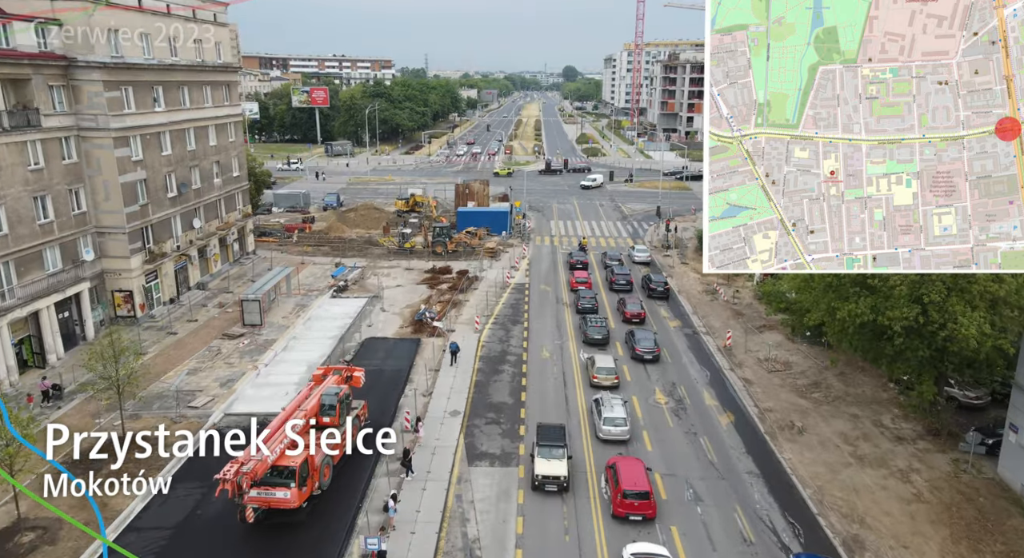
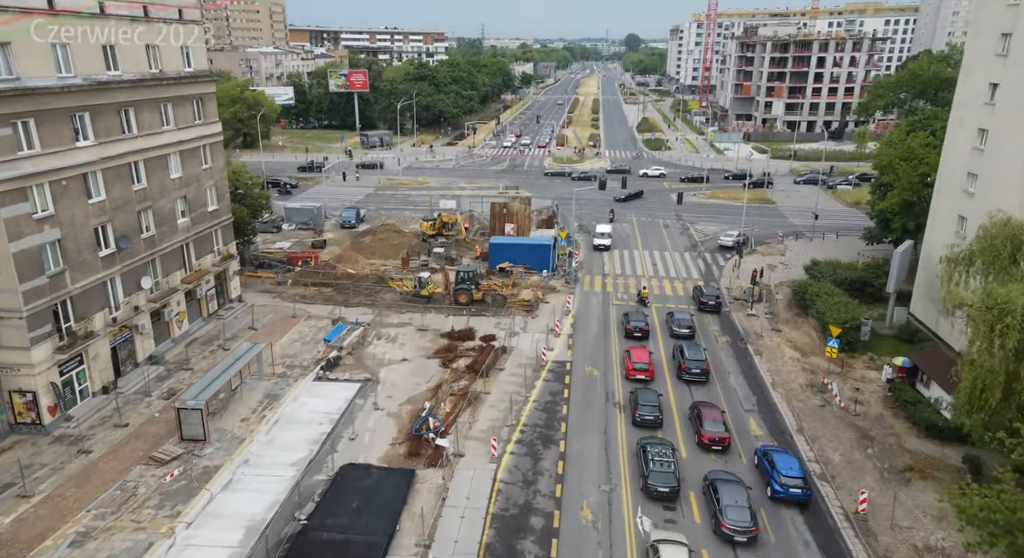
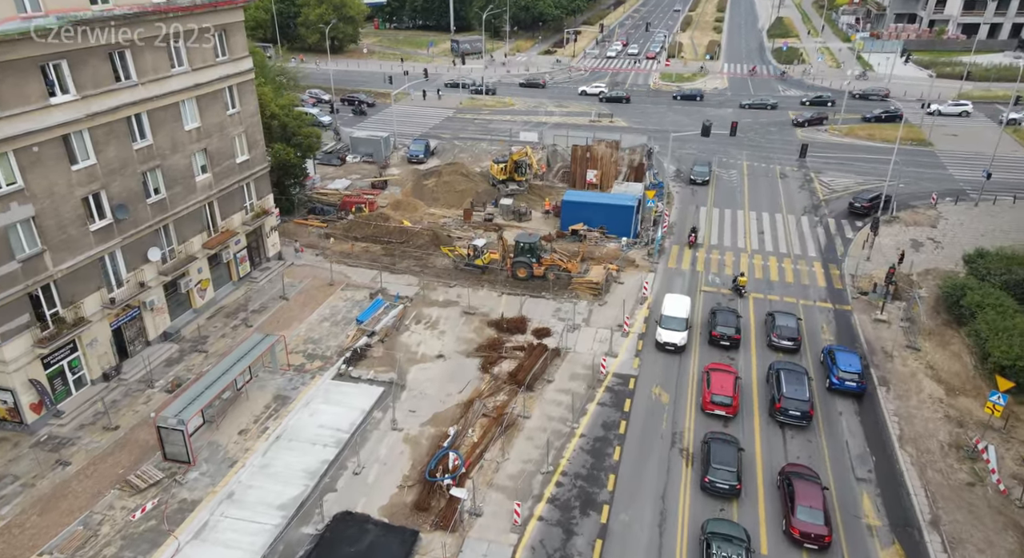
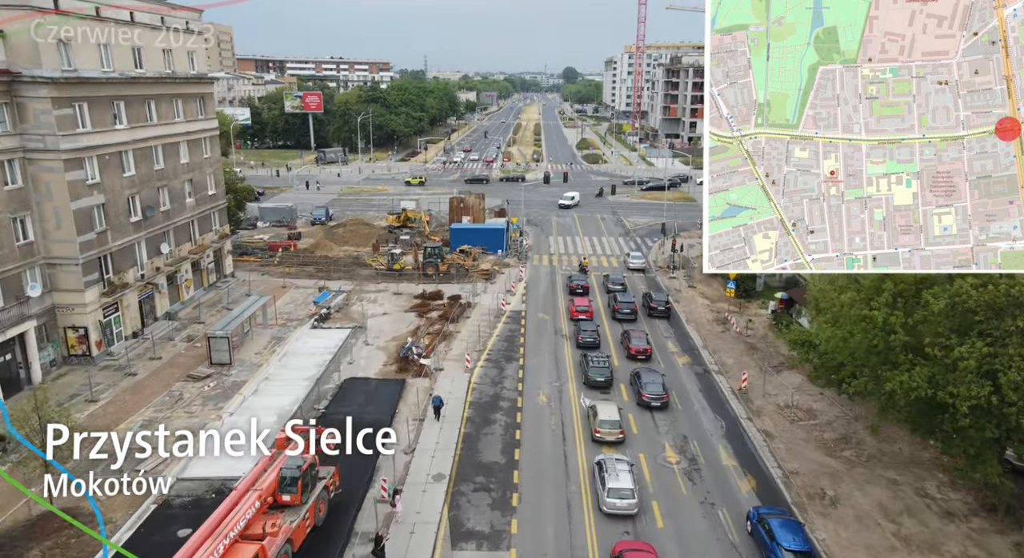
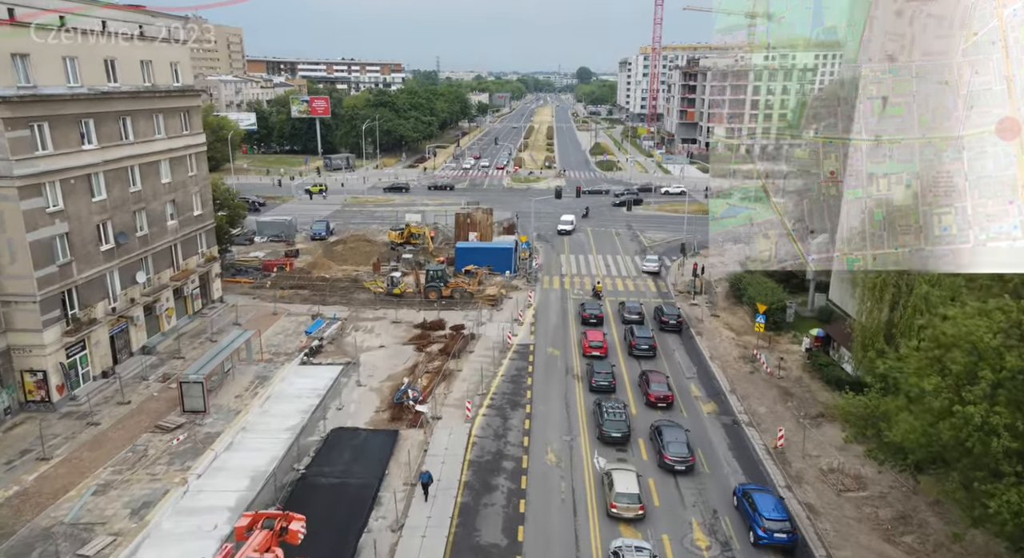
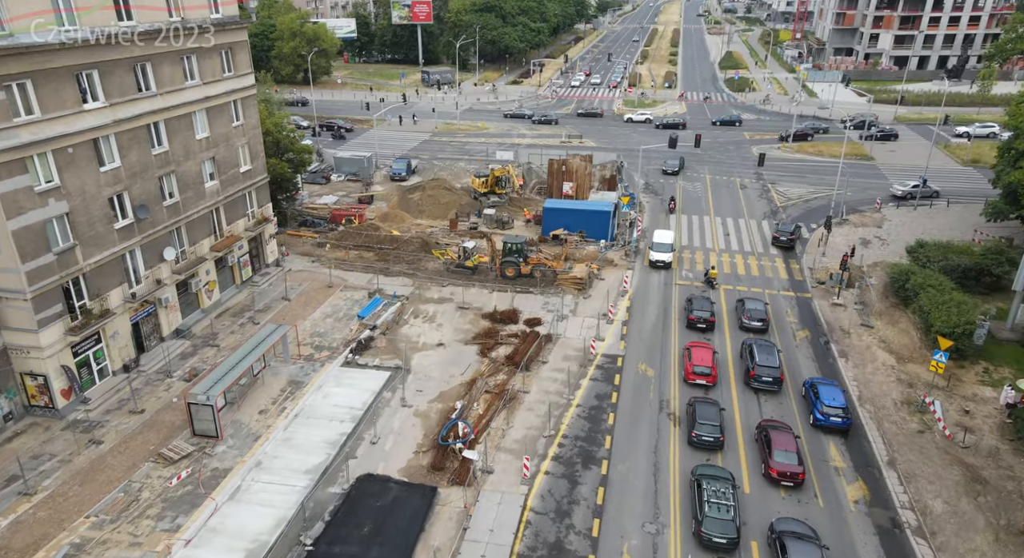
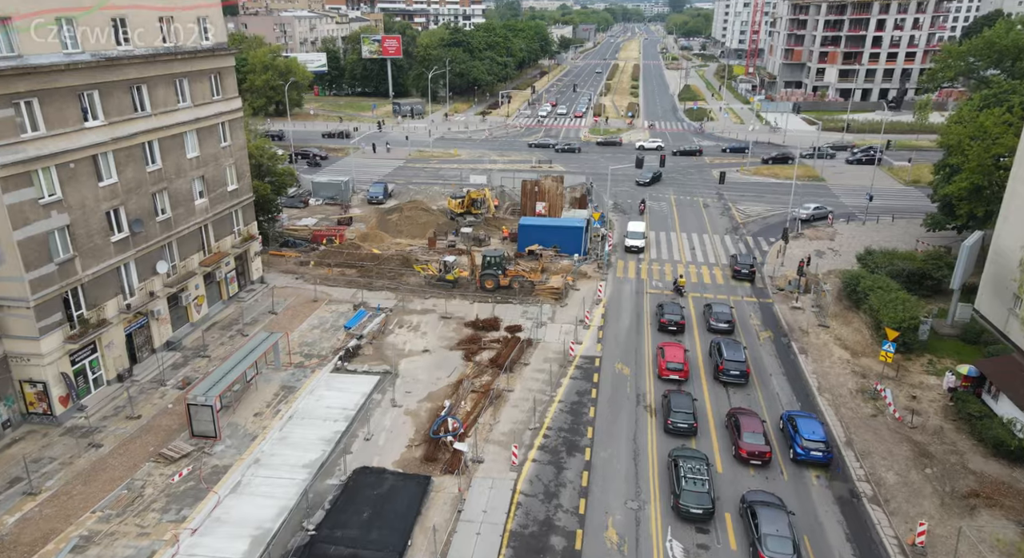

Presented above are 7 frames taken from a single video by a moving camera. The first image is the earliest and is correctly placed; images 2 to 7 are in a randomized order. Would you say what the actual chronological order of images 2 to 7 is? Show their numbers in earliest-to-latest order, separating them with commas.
4, 5, 2, 7, 6, 3
